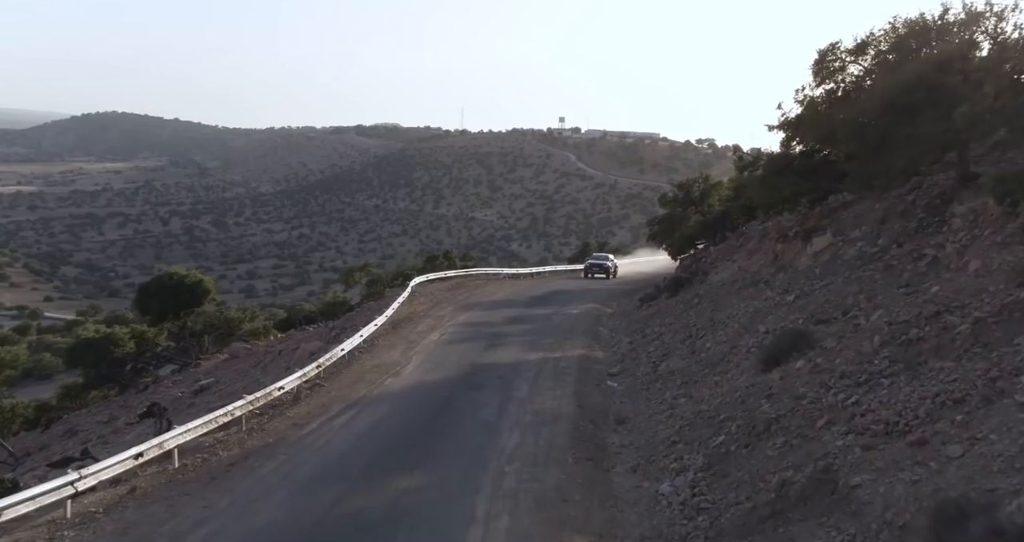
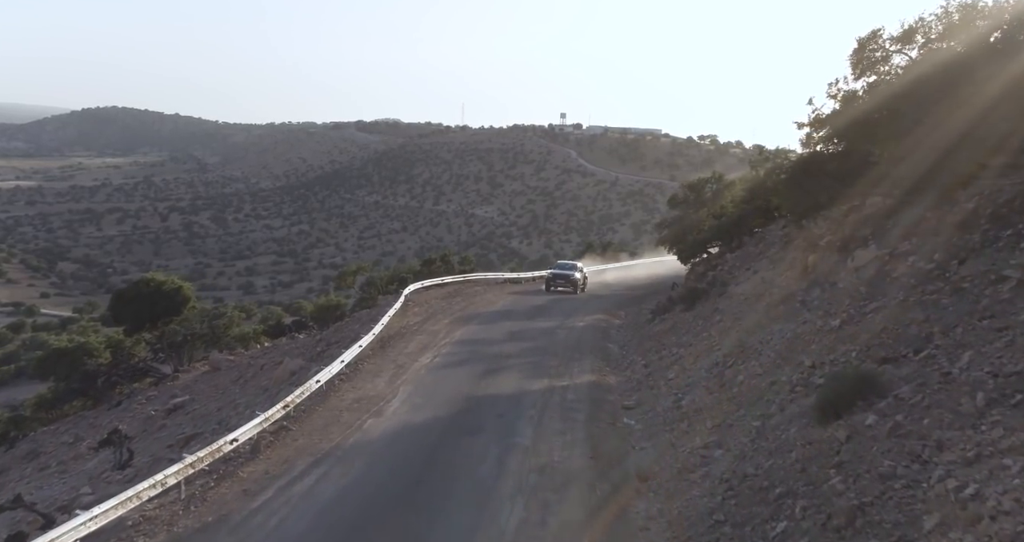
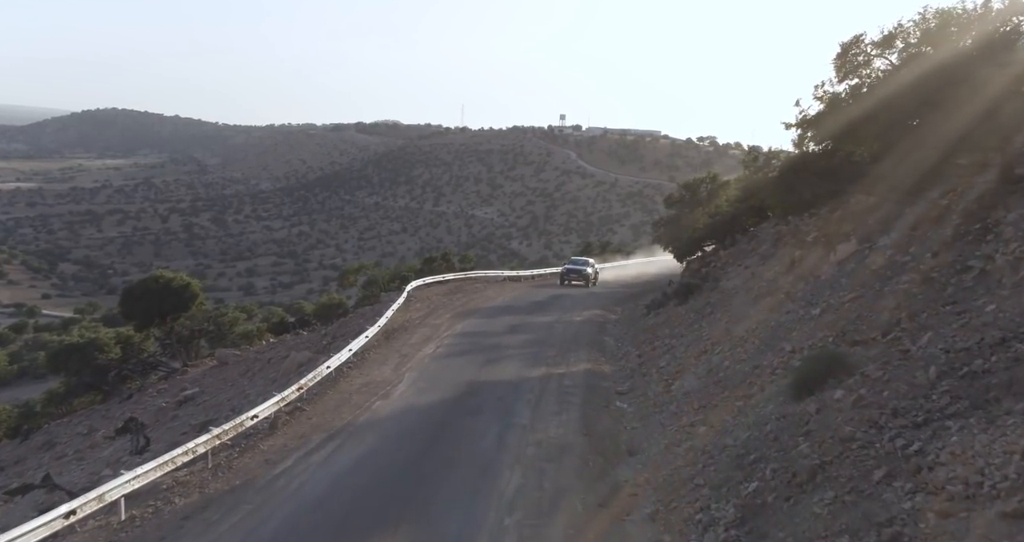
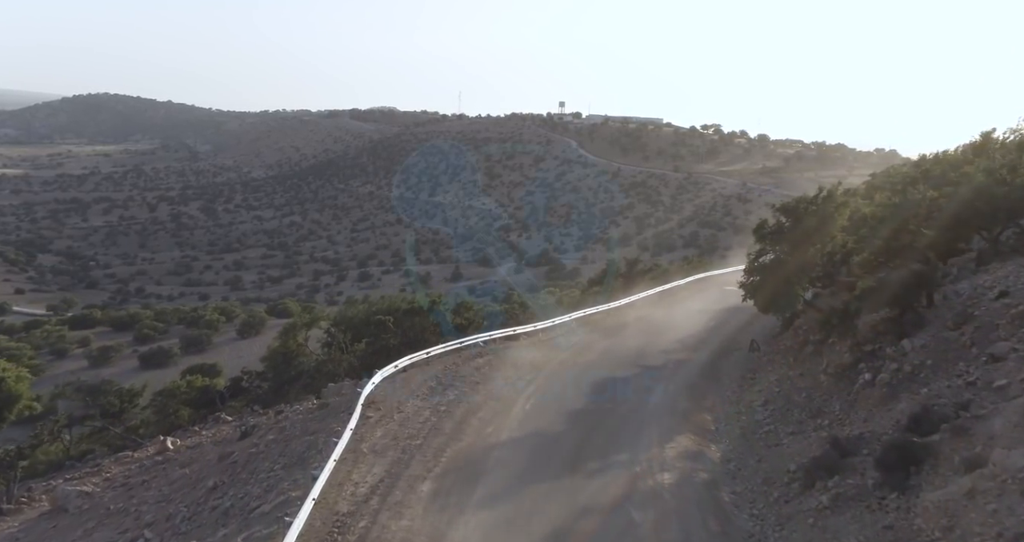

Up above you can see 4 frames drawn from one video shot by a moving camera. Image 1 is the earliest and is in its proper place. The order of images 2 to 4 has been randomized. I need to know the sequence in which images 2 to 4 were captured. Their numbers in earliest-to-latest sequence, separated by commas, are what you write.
3, 2, 4
